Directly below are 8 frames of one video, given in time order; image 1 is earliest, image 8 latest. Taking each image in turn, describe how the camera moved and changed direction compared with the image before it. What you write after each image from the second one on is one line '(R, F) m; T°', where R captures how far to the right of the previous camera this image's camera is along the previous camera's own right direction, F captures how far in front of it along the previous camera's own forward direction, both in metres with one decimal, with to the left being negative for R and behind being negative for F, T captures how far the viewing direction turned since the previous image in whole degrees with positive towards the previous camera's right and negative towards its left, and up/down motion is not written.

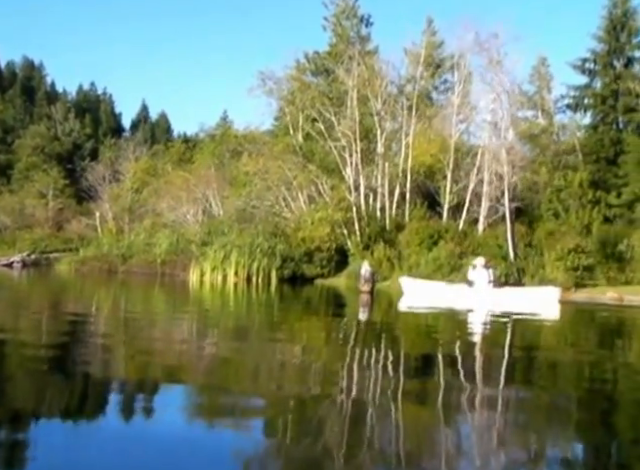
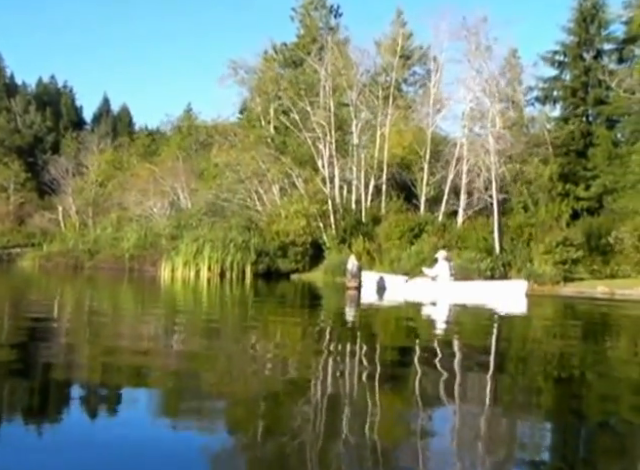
(+0.3, +0.7) m; +1°
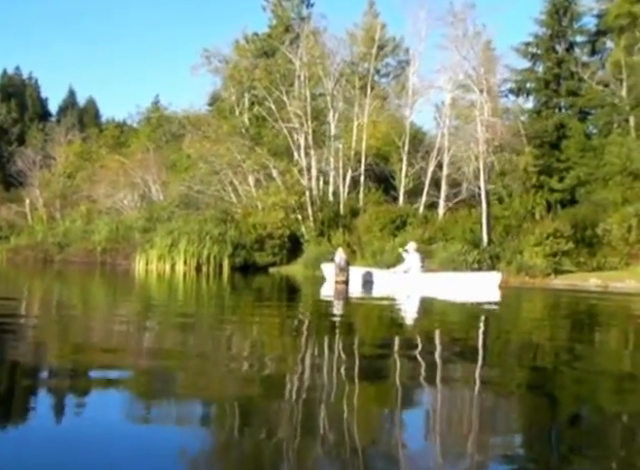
(-0.2, +0.5) m; +2°
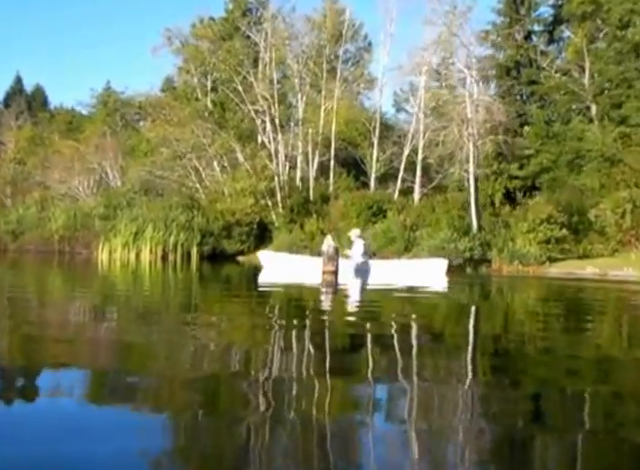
(-0.4, +0.8) m; +3°
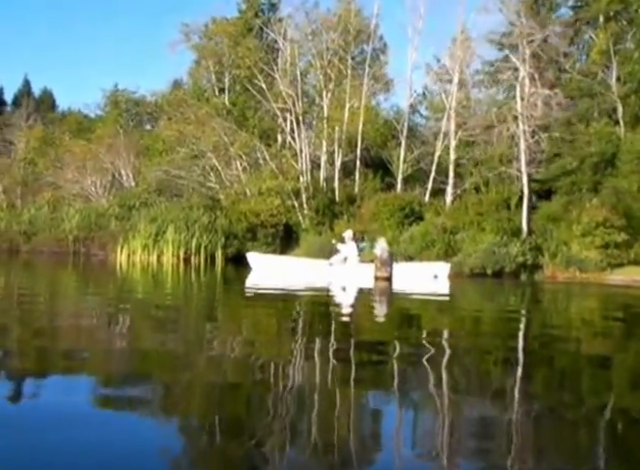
(-0.5, +0.8) m; 0°
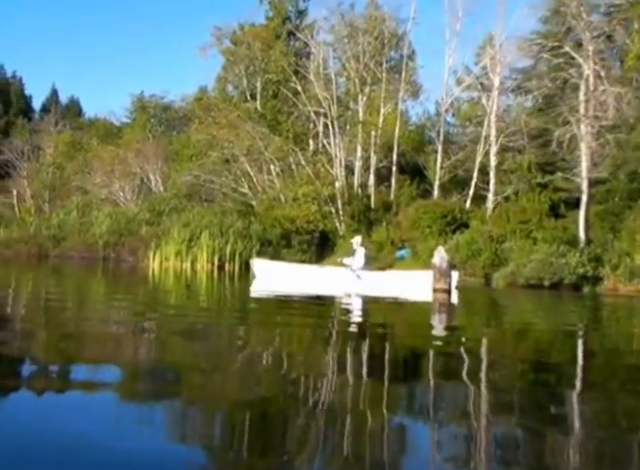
(-0.3, +0.5) m; -2°
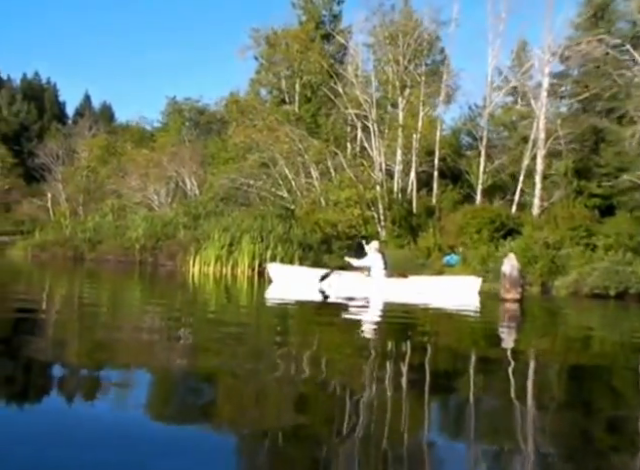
(-0.3, +0.4) m; -2°
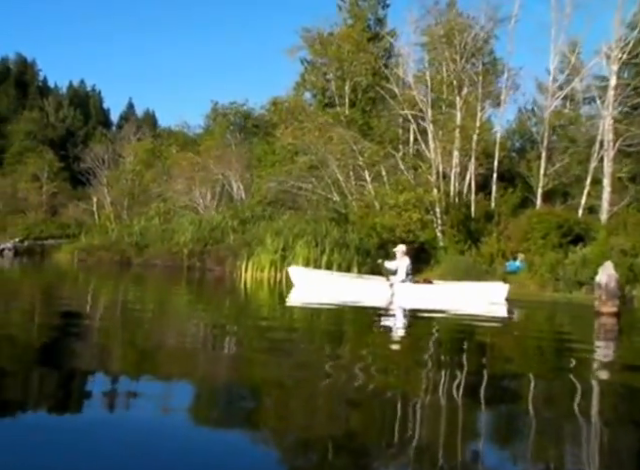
(-0.3, +0.7) m; -3°
